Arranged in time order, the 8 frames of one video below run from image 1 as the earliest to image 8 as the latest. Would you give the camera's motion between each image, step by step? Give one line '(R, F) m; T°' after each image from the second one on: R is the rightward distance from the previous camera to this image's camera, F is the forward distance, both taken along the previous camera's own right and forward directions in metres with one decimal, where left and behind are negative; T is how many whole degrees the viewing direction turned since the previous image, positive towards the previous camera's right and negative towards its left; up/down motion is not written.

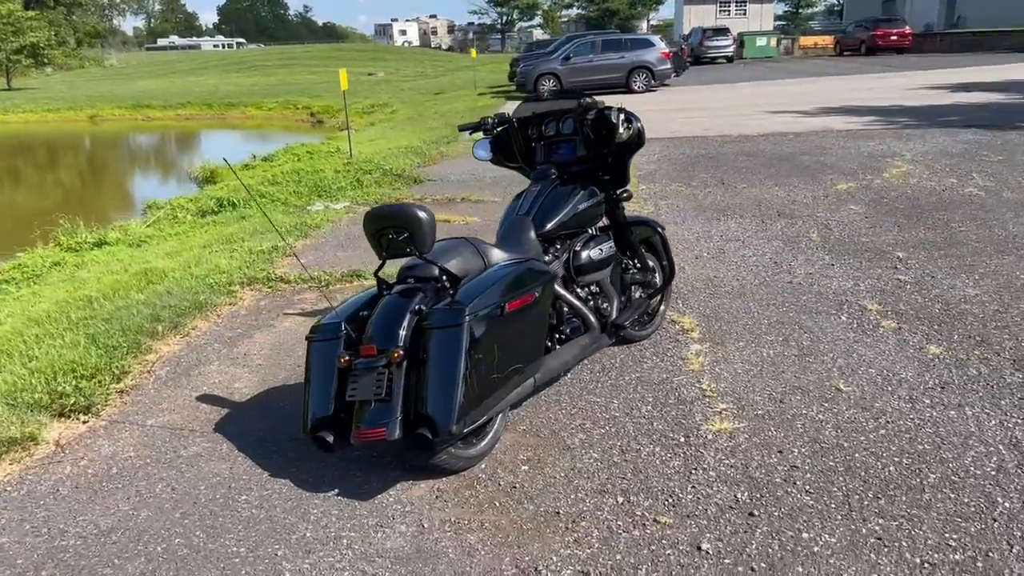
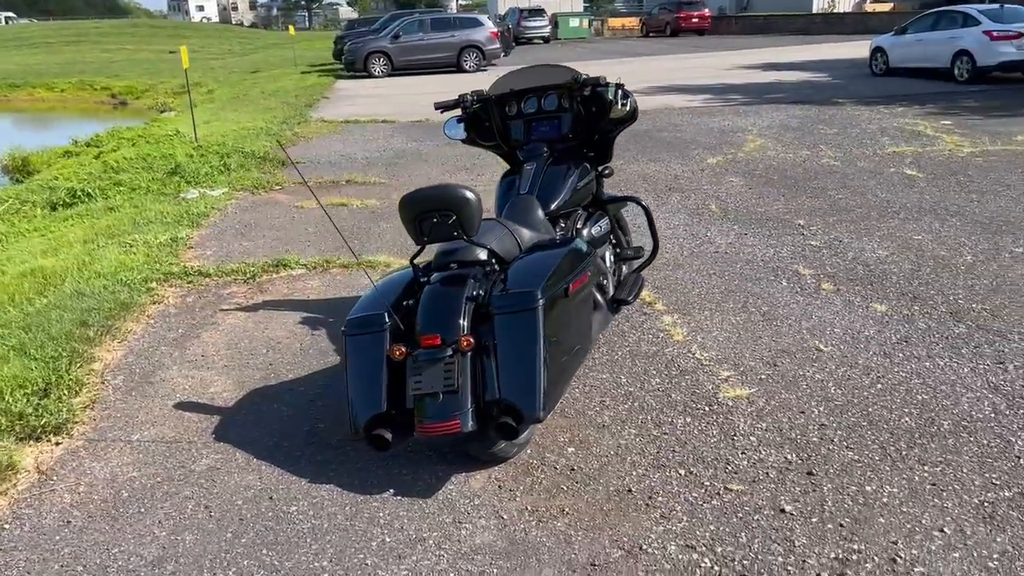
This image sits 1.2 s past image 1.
(-1.0, +0.2) m; +12°
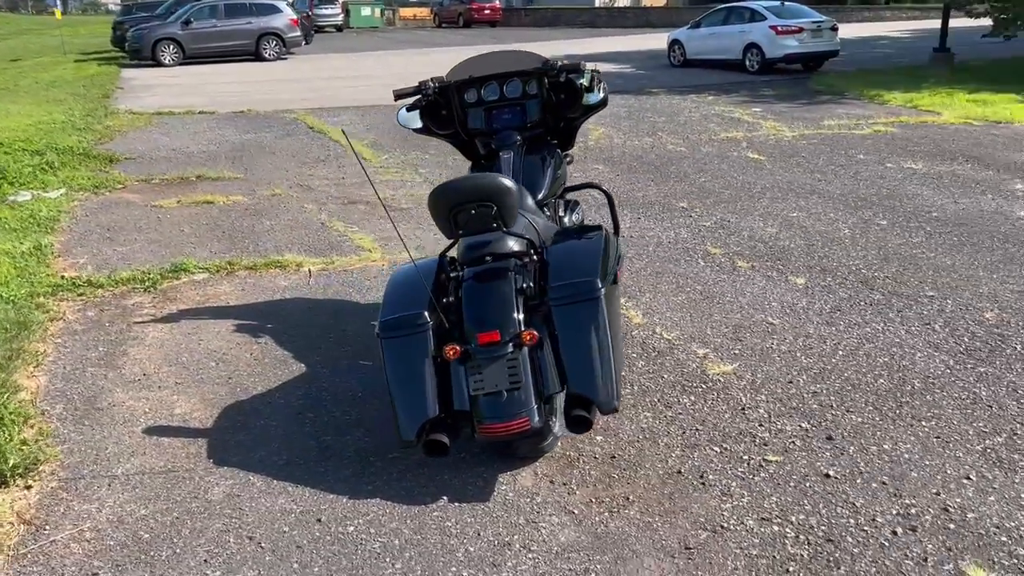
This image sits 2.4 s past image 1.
(-1.0, +0.2) m; +14°
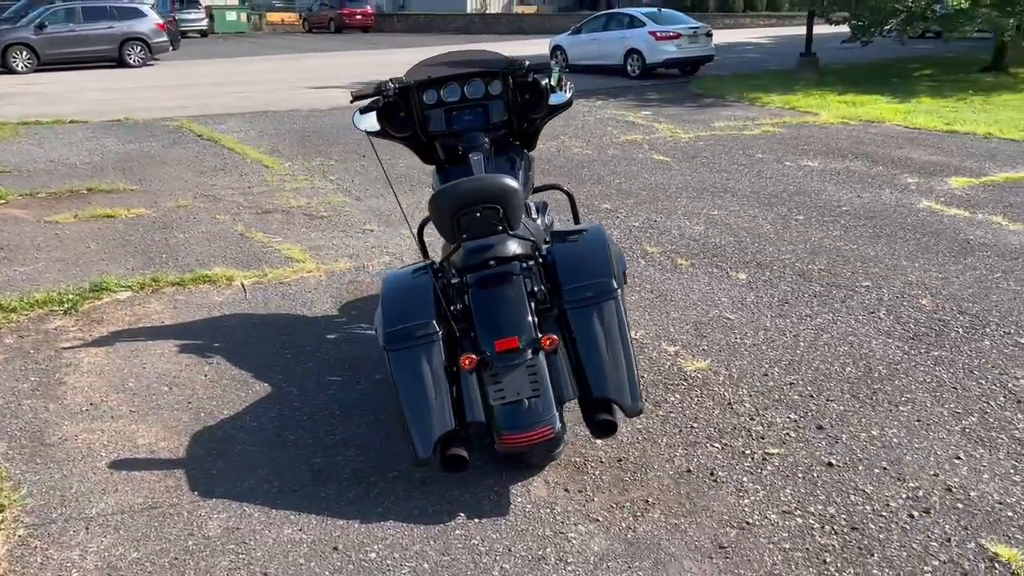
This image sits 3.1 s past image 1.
(-0.5, +0.1) m; +8°
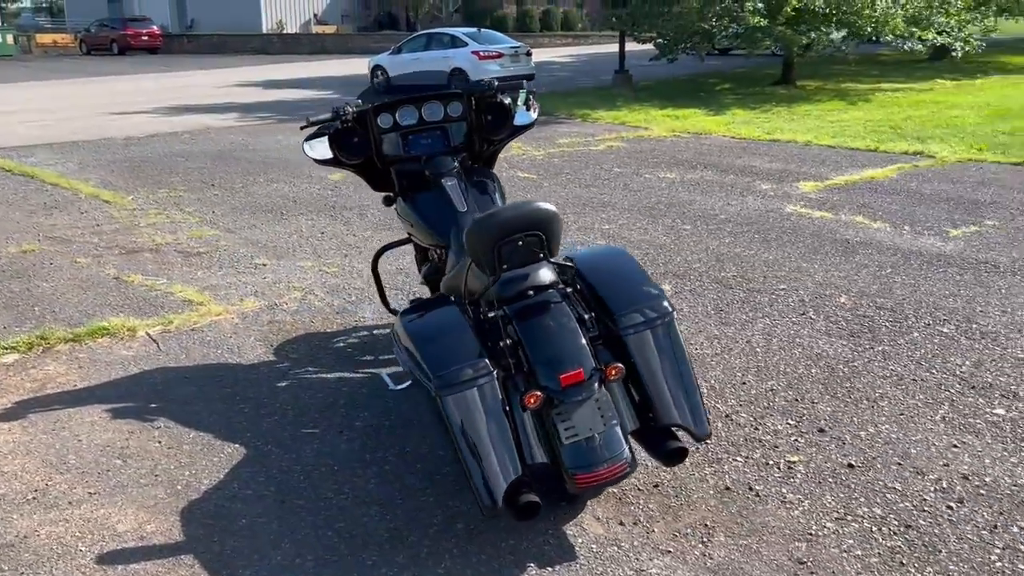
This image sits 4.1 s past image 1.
(-0.8, +0.3) m; +13°
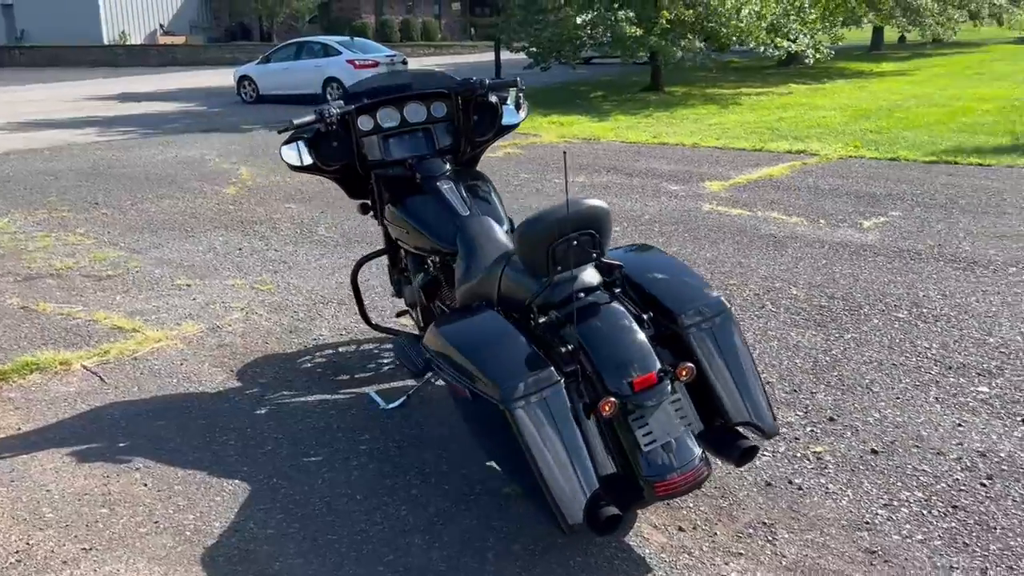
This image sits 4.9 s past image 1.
(-0.7, +0.2) m; +9°
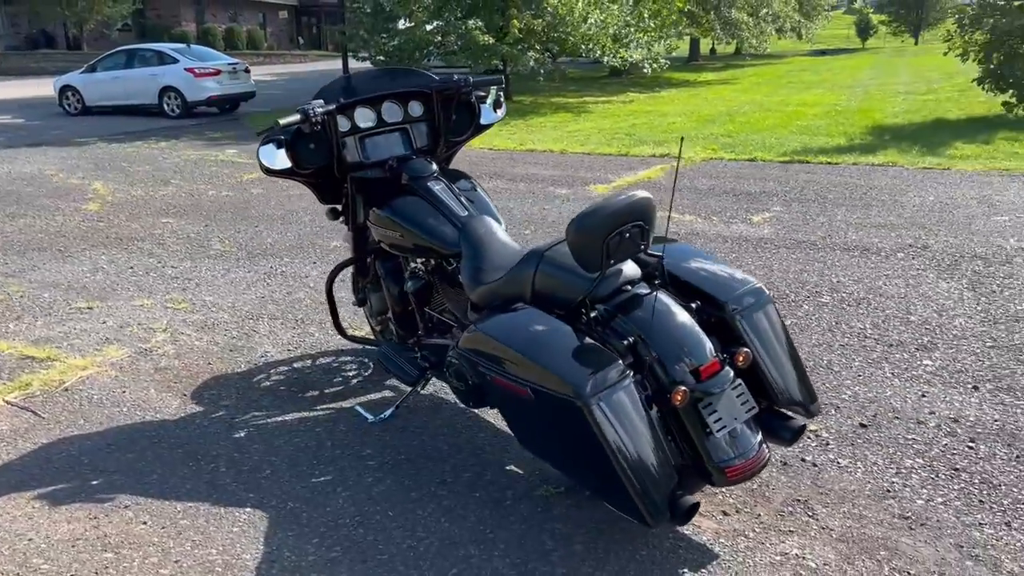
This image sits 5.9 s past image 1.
(-0.7, +0.1) m; +11°
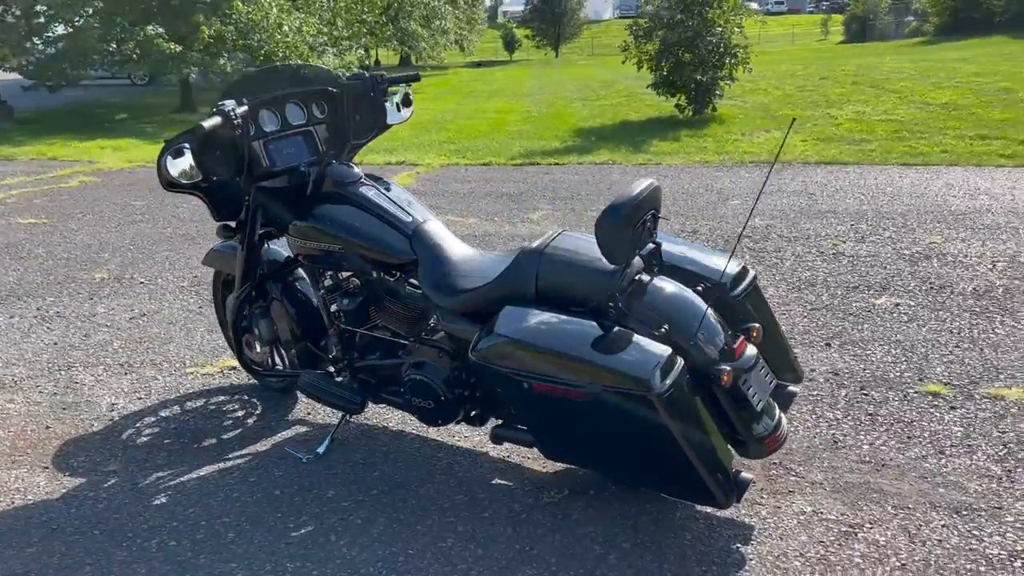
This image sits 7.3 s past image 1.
(-1.1, +0.4) m; +21°
